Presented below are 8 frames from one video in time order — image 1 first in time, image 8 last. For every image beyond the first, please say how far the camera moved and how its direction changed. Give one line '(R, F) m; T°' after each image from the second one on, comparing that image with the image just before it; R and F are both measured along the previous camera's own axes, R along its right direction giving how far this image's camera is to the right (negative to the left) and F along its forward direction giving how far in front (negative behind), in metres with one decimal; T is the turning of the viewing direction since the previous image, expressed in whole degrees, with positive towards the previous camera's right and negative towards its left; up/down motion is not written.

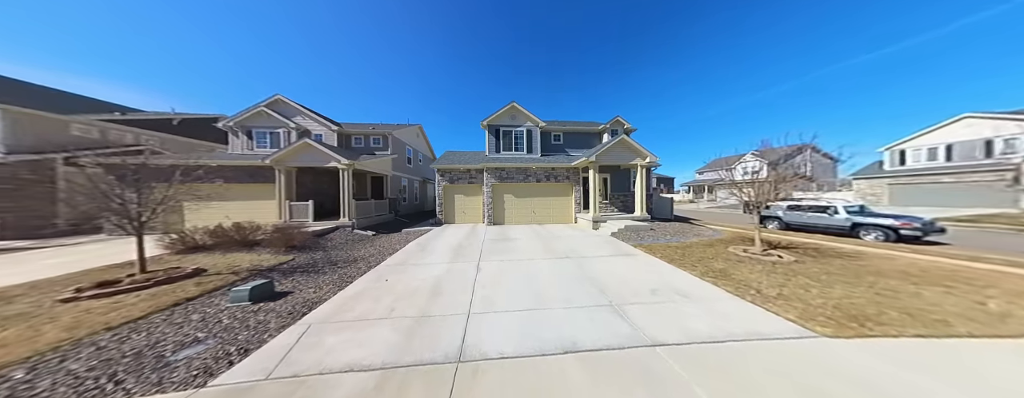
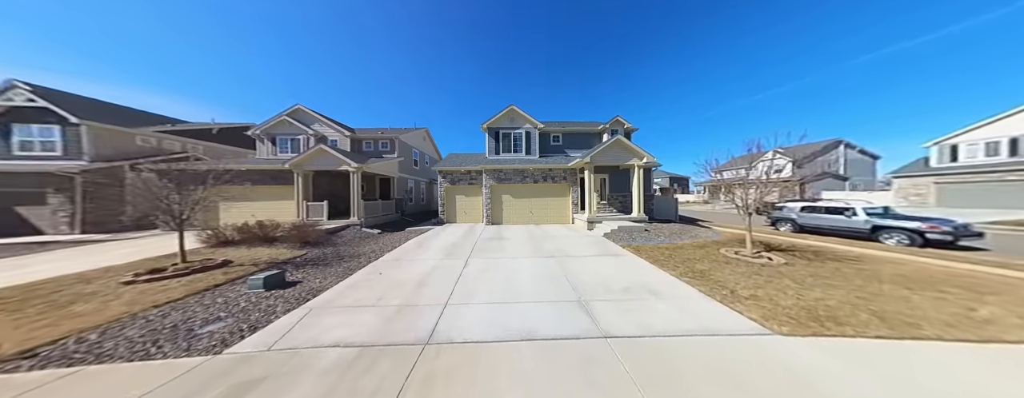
(+0.7, -0.3) m; -3°
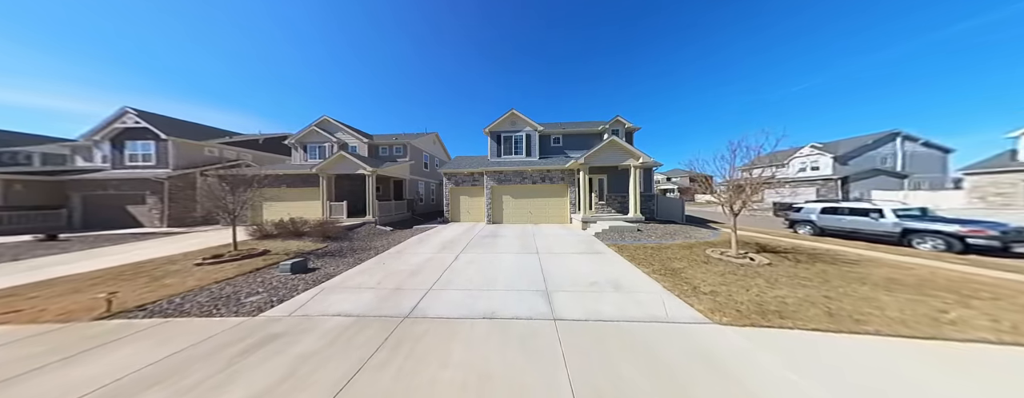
(+1.0, -0.5) m; -5°
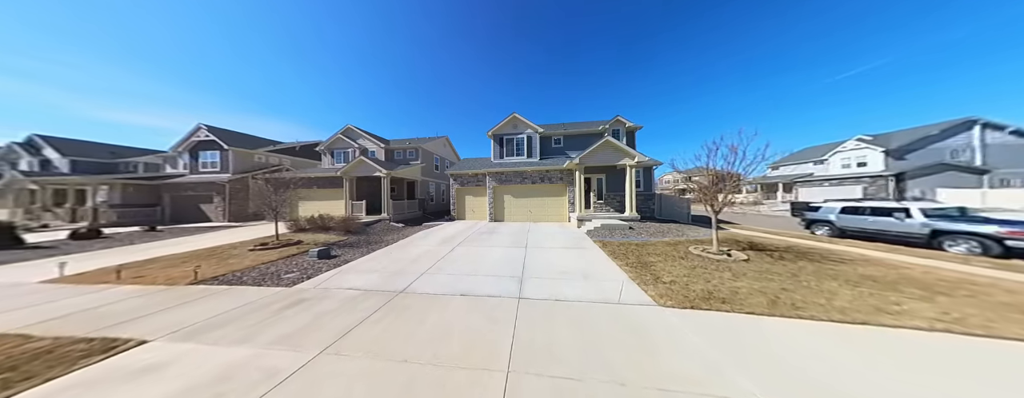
(+0.9, -0.7) m; -5°
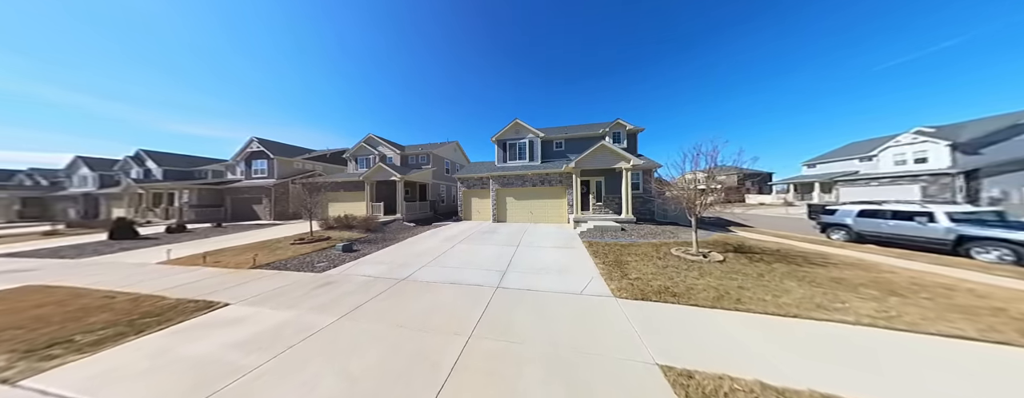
(+0.9, -0.8) m; -4°
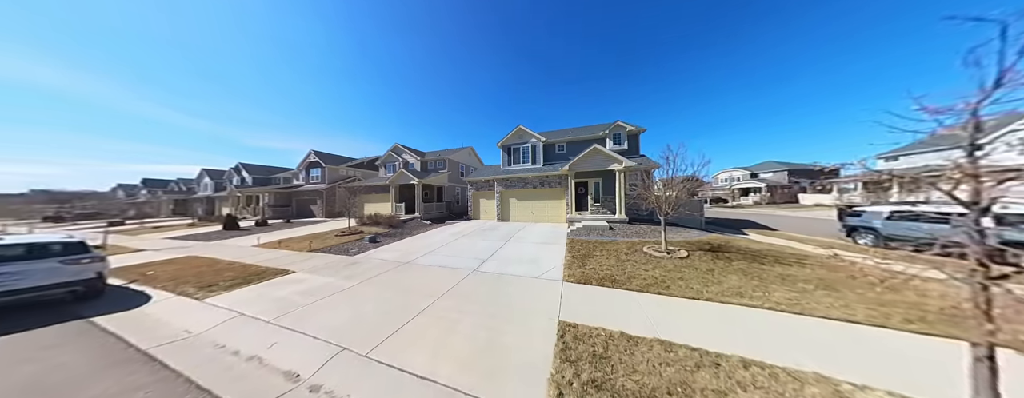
(+1.6, -1.2) m; -7°
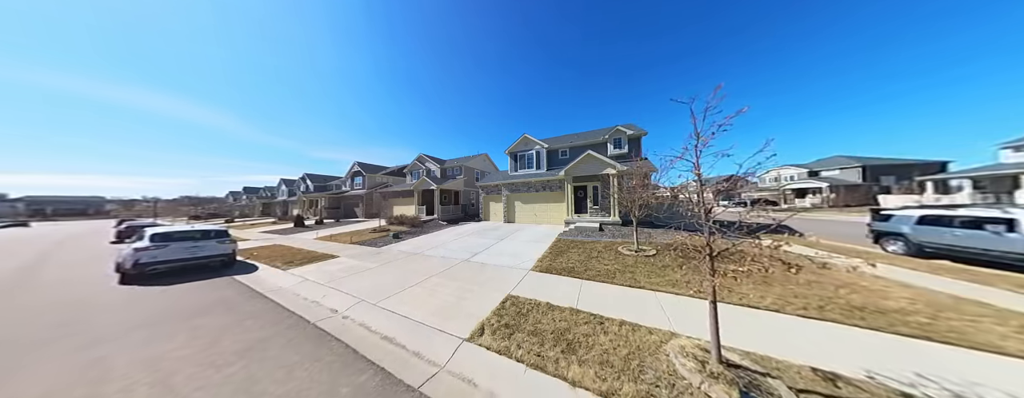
(+1.6, -1.3) m; -8°
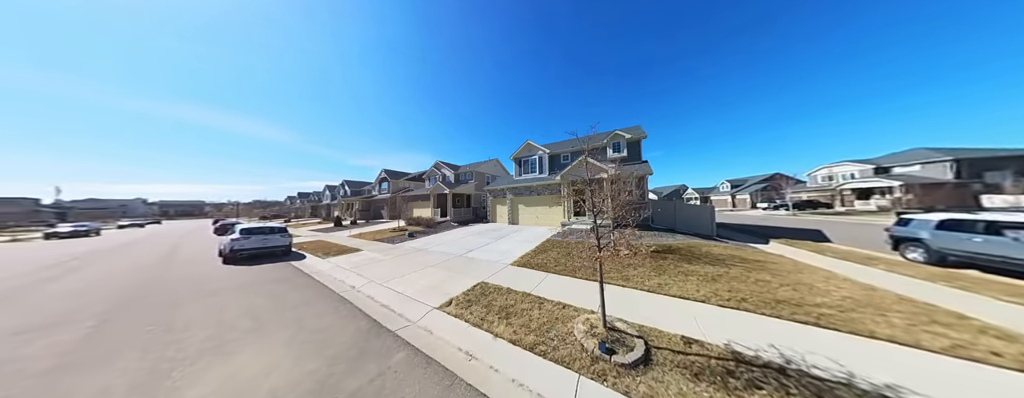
(+1.5, -1.1) m; -6°
